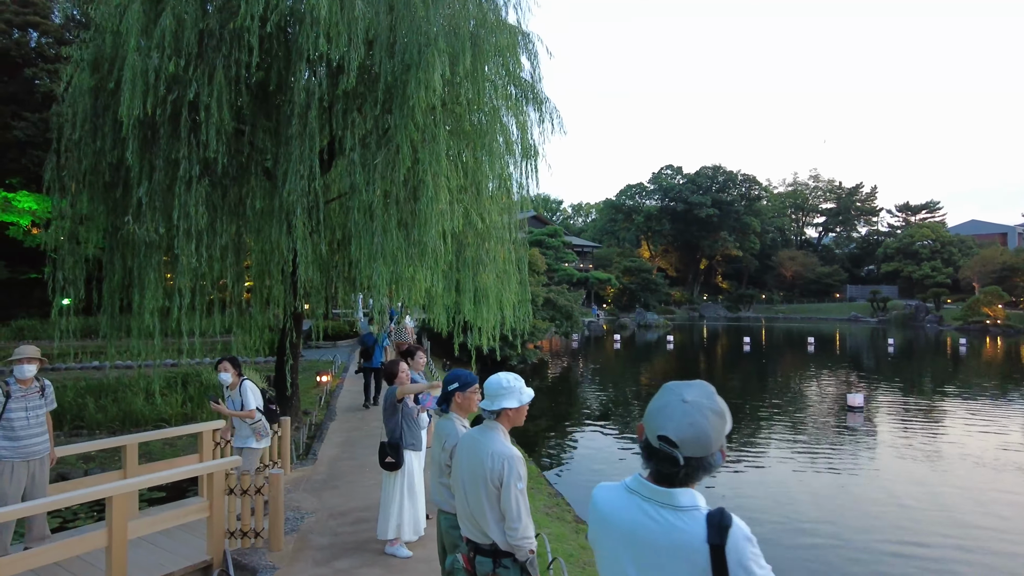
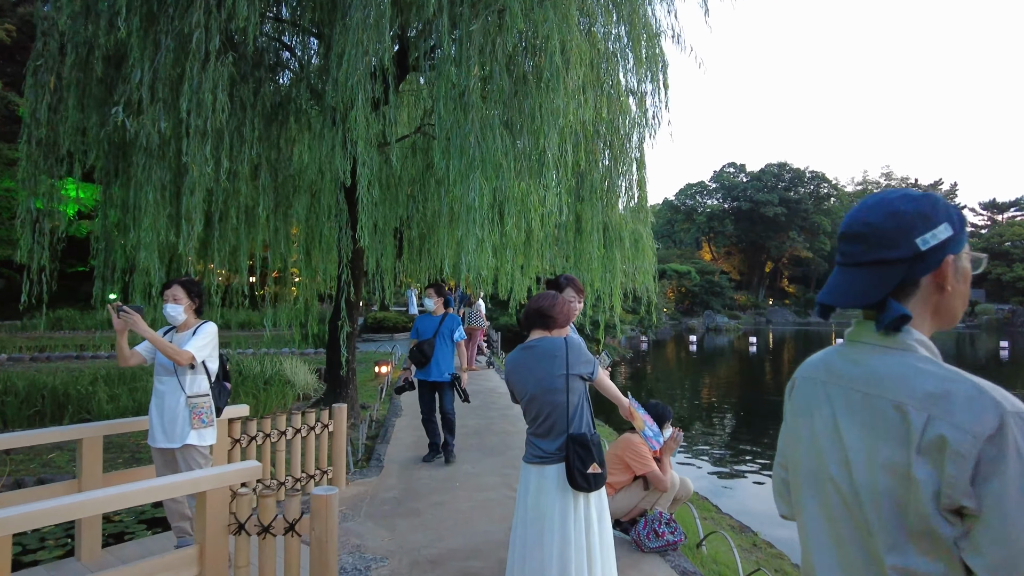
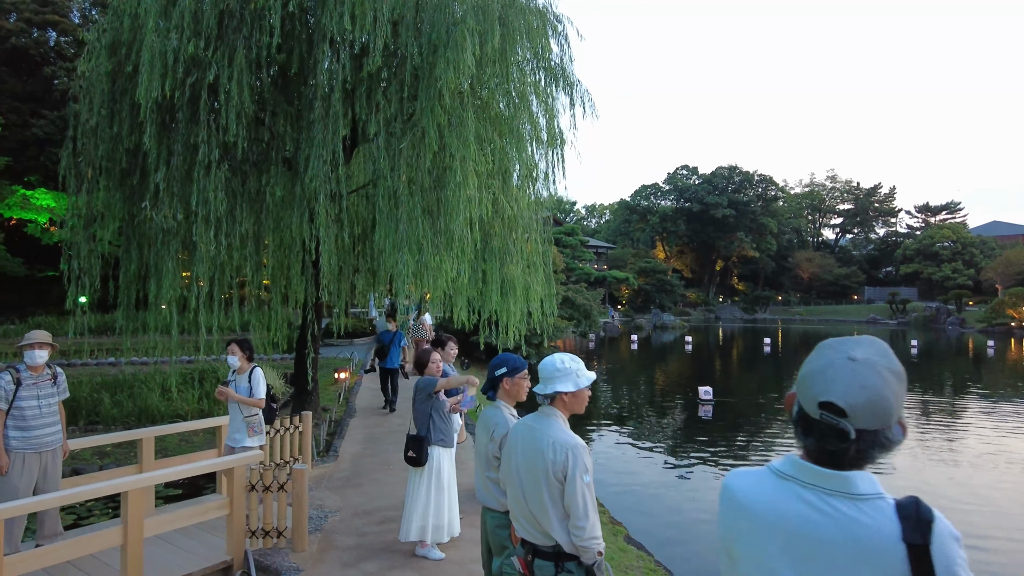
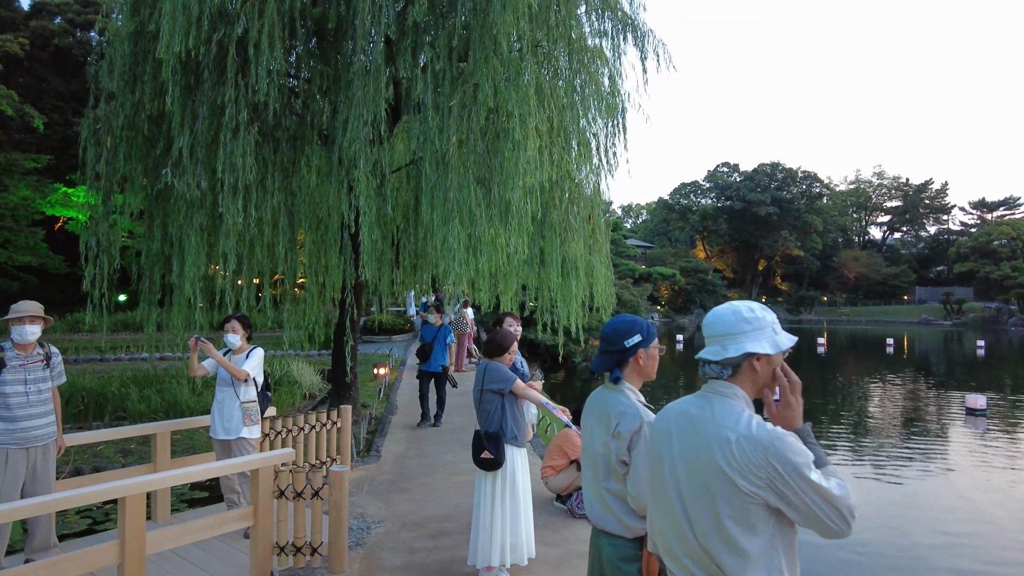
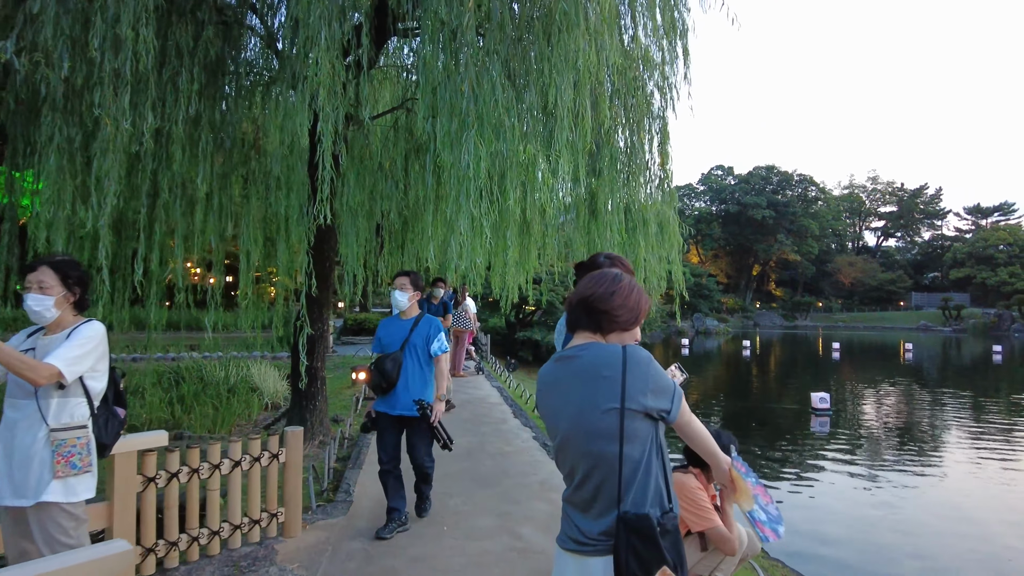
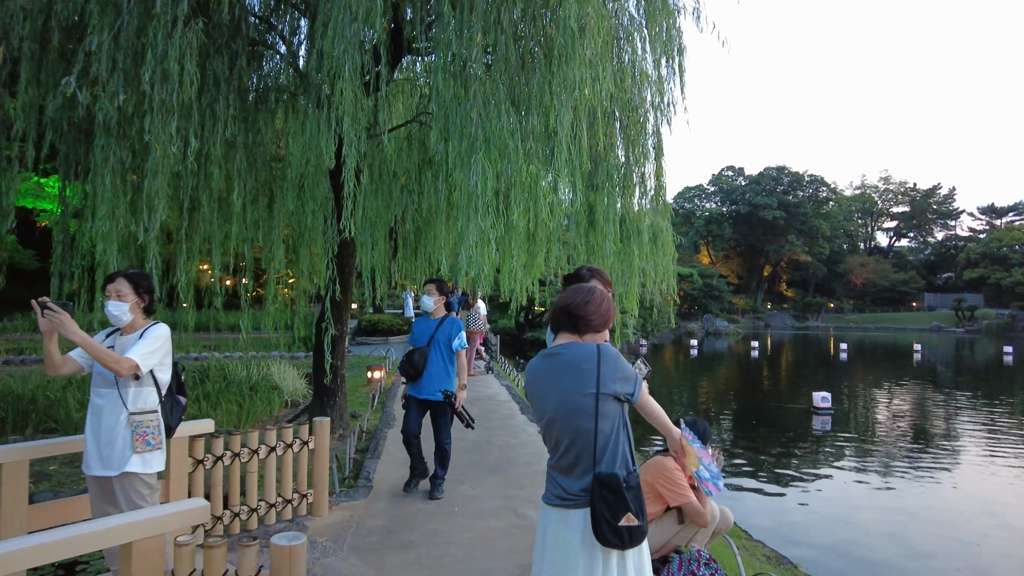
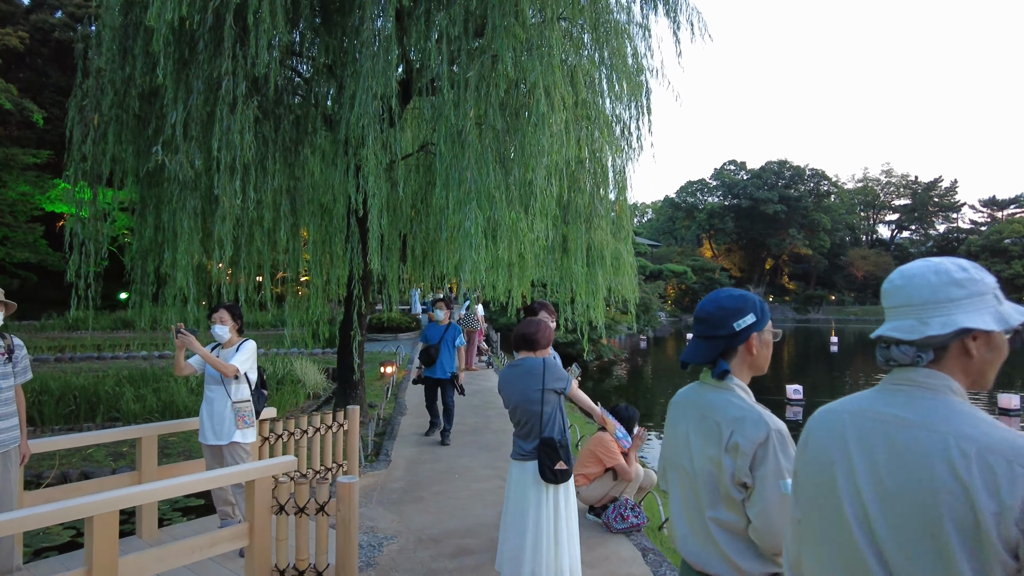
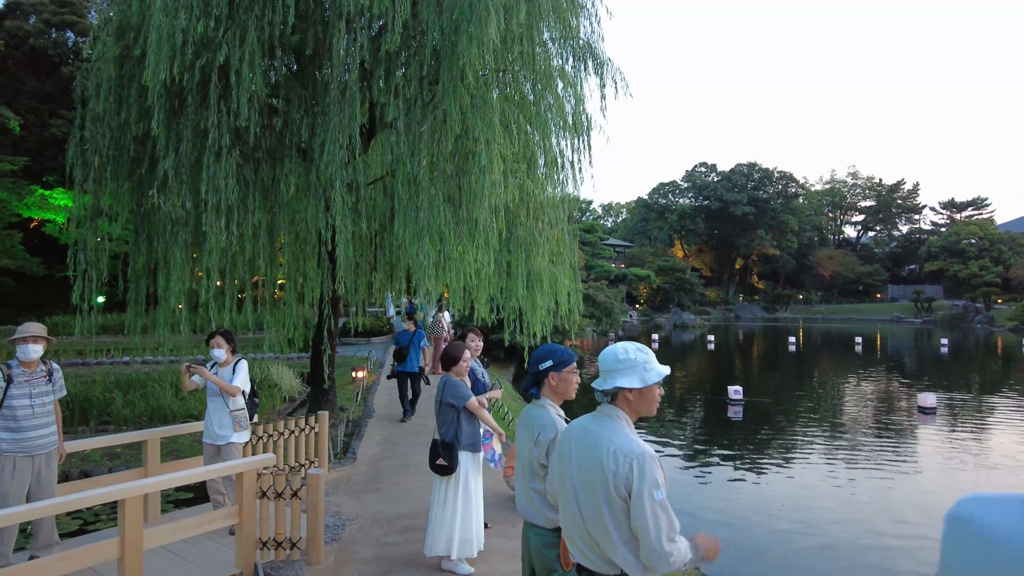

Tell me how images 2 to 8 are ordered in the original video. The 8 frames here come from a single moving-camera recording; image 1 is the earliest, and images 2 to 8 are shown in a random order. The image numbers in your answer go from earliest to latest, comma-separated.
3, 8, 4, 7, 2, 6, 5
